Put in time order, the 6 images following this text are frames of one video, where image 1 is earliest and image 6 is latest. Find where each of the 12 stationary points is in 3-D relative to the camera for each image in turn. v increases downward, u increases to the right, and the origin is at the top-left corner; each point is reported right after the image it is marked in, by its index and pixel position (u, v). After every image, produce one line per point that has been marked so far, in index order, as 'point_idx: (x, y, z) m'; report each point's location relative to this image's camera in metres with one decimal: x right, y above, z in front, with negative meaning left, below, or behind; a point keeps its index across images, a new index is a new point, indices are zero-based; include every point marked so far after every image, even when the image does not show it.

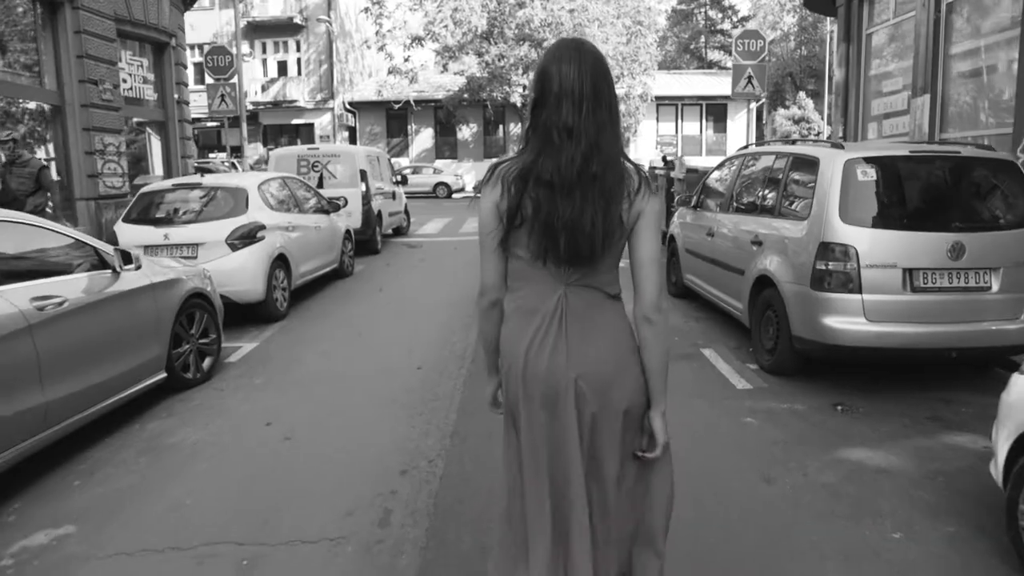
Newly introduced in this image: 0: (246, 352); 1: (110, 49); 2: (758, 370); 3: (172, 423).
0: (-2.4, -0.6, +7.5) m
1: (-7.6, +4.6, +16.3) m
2: (+1.9, -0.7, +6.6) m
3: (-2.2, -0.9, +5.5) m
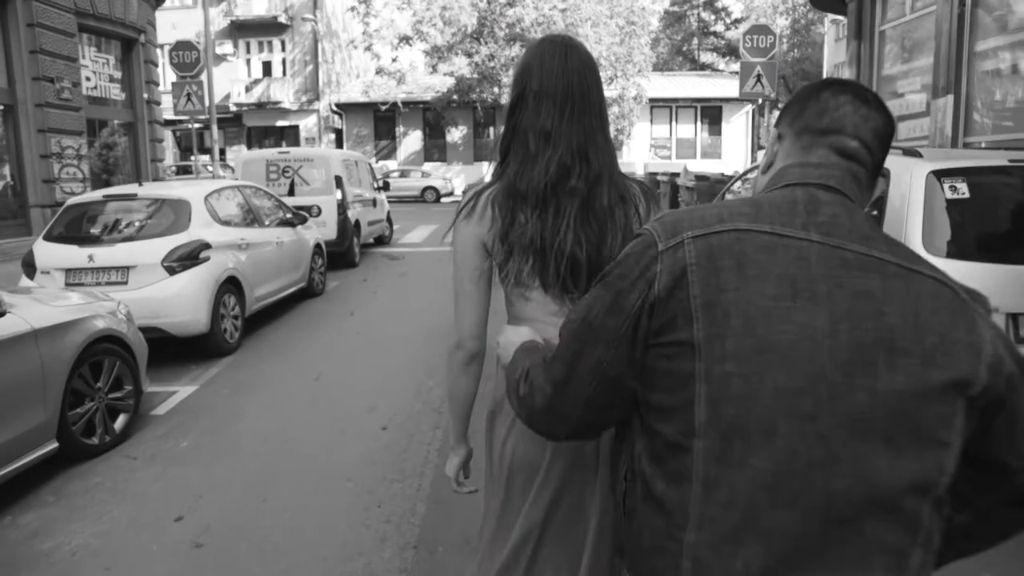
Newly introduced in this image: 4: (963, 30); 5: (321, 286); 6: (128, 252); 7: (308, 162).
0: (-2.4, -0.8, +6.2) m
1: (-7.8, +4.3, +15.0) m
2: (+1.8, -0.9, +5.3) m
3: (-2.3, -1.1, +4.2) m
4: (+5.6, +3.3, +10.7) m
5: (-2.4, 0.0, +10.8) m
6: (-3.1, +0.3, +7.0) m
7: (-3.0, +1.9, +12.7) m
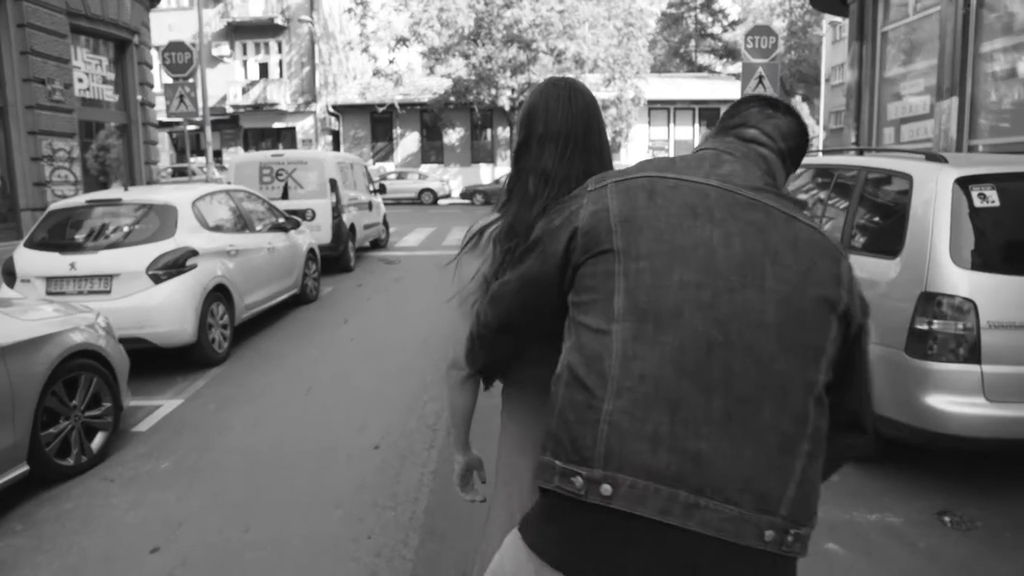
0: (-2.5, -0.9, +6.0) m
1: (-7.8, +4.2, +14.7) m
2: (+1.8, -1.0, +5.1) m
3: (-2.3, -1.2, +4.0) m
4: (+5.6, +3.2, +10.5) m
5: (-2.4, -0.1, +10.5) m
6: (-3.2, +0.2, +6.7) m
7: (-3.1, +1.8, +12.4) m
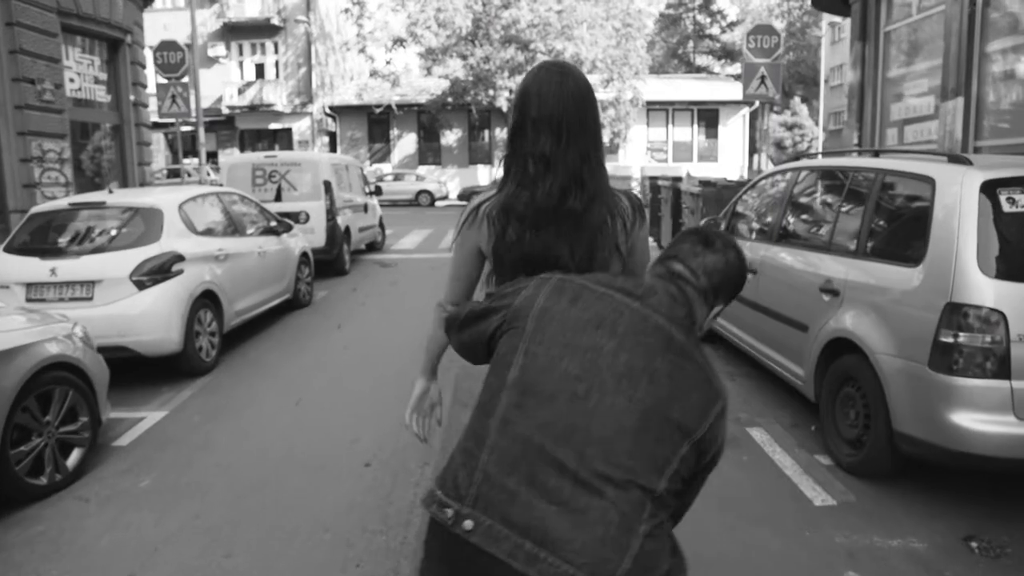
0: (-2.5, -0.9, +5.7) m
1: (-7.8, +4.1, +14.4) m
2: (+1.8, -1.0, +4.8) m
3: (-2.3, -1.2, +3.7) m
4: (+5.6, +3.1, +10.2) m
5: (-2.5, -0.1, +10.2) m
6: (-3.2, +0.2, +6.5) m
7: (-3.1, +1.7, +12.1) m
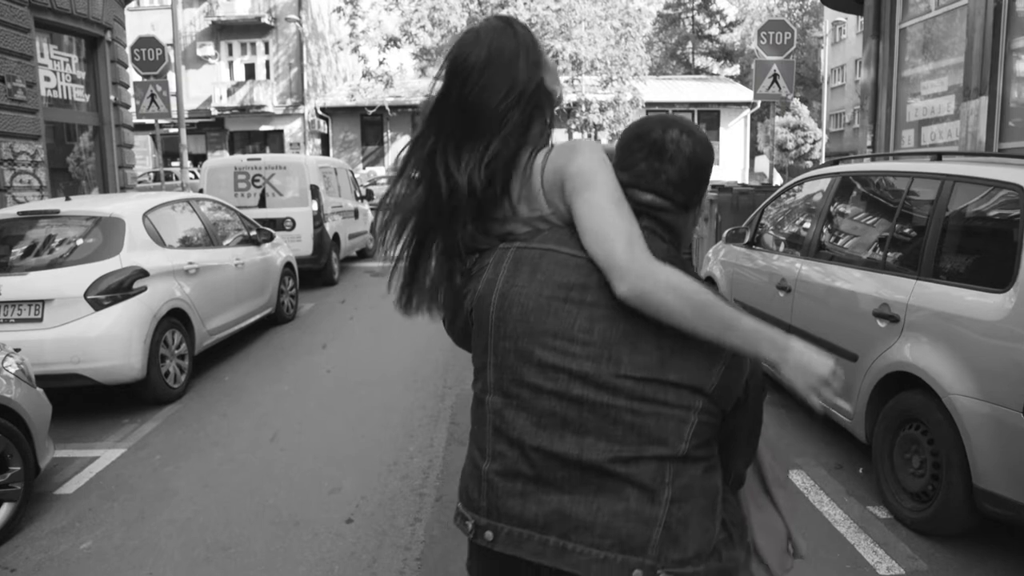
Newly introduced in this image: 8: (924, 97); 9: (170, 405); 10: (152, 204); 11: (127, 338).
0: (-2.4, -1.1, +5.0) m
1: (-7.9, +4.0, +13.7) m
2: (+1.9, -1.2, +4.1) m
3: (-2.2, -1.4, +3.0) m
4: (+5.6, +3.0, +9.6) m
5: (-2.5, -0.3, +9.5) m
6: (-3.2, 0.0, +5.7) m
7: (-3.1, +1.6, +11.4) m
8: (+5.7, +2.6, +11.6) m
9: (-2.5, -0.9, +6.3) m
10: (-2.9, +0.7, +6.9) m
11: (-2.7, -0.3, +5.9) m
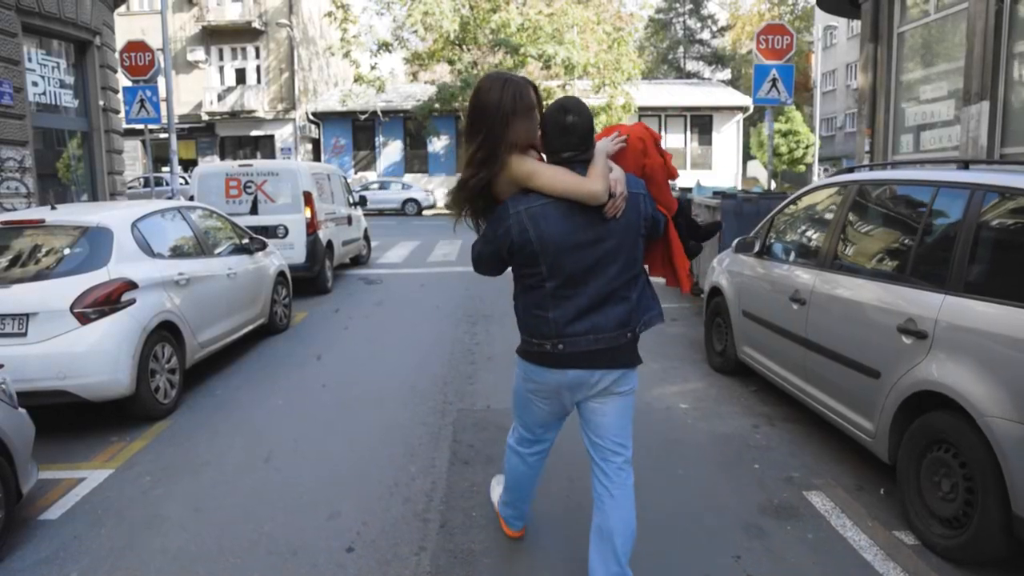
0: (-2.4, -1.2, +4.7) m
1: (-7.9, +3.8, +13.4) m
2: (+1.9, -1.2, +3.9) m
3: (-2.2, -1.4, +2.7) m
4: (+5.5, +2.9, +9.5) m
5: (-2.5, -0.4, +9.3) m
6: (-3.1, 0.0, +5.5) m
7: (-3.1, +1.5, +11.2) m
8: (+5.6, +2.5, +11.5) m
9: (-2.5, -0.9, +6.1) m
10: (-2.9, +0.6, +6.6) m
11: (-2.6, -0.4, +5.7) m
